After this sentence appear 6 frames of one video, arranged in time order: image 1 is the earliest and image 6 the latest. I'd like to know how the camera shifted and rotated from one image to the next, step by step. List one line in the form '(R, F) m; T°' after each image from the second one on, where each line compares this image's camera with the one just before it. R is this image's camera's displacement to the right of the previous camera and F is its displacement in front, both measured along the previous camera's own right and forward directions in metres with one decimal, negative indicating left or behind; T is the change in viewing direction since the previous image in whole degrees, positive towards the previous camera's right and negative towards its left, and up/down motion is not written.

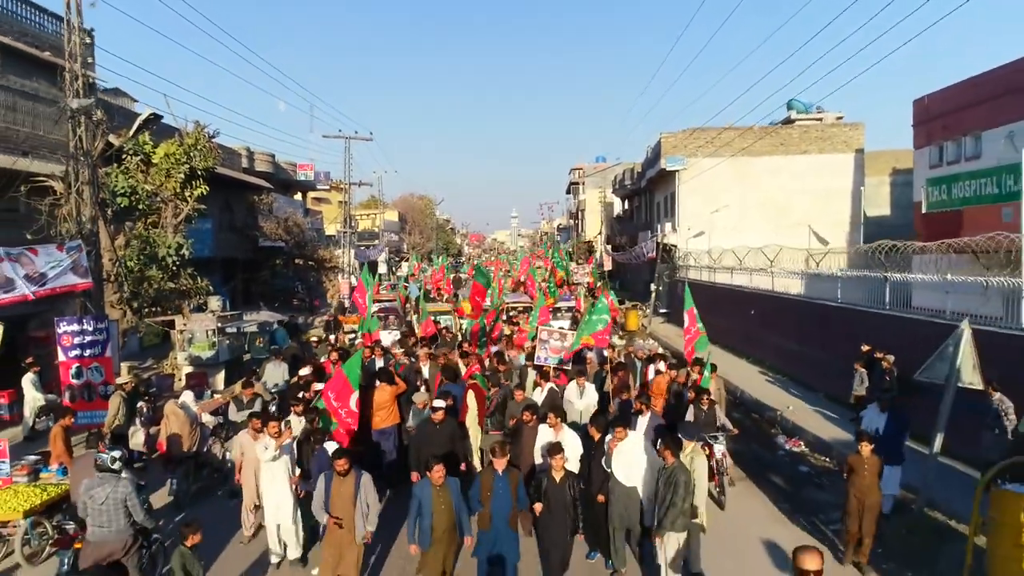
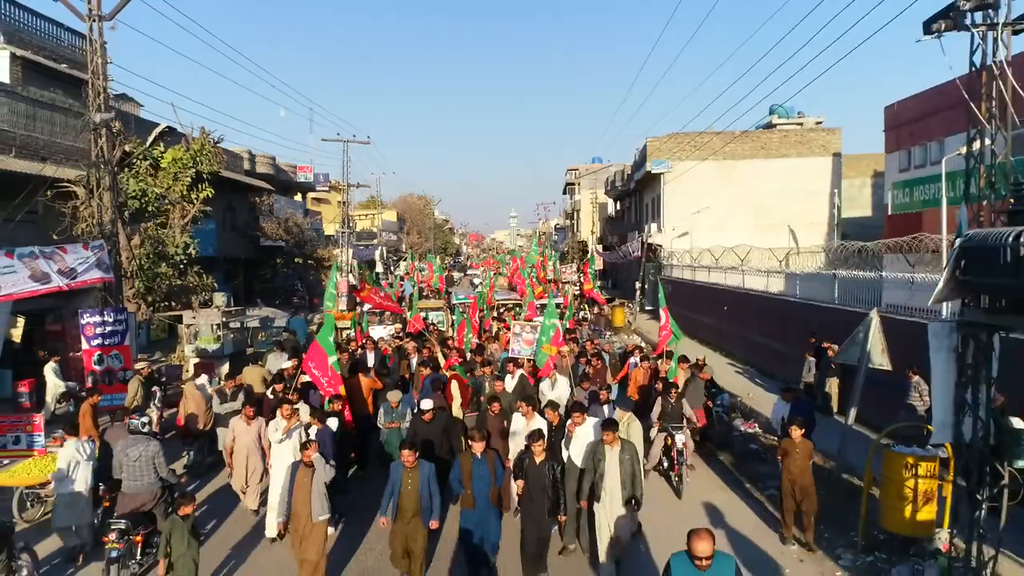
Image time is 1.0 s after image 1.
(+0.3, -1.3) m; 0°
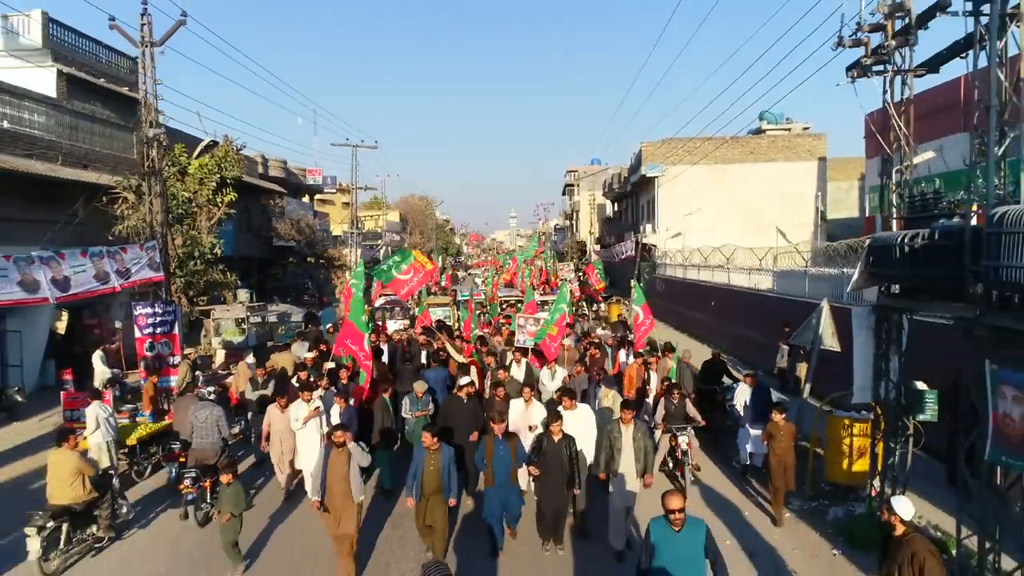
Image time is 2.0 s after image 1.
(-0.1, -1.6) m; 0°
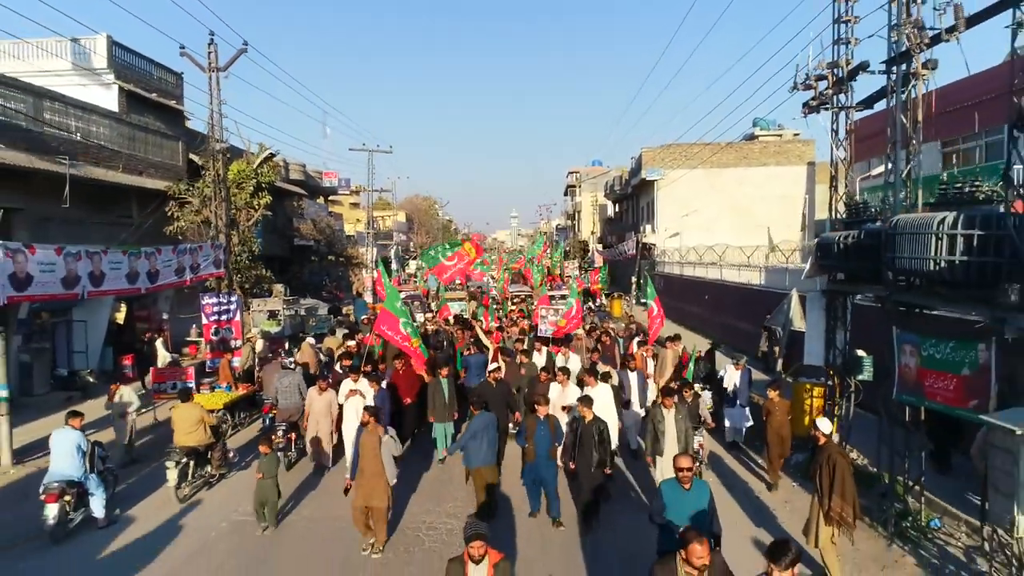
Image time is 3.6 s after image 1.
(-0.3, -2.2) m; 0°
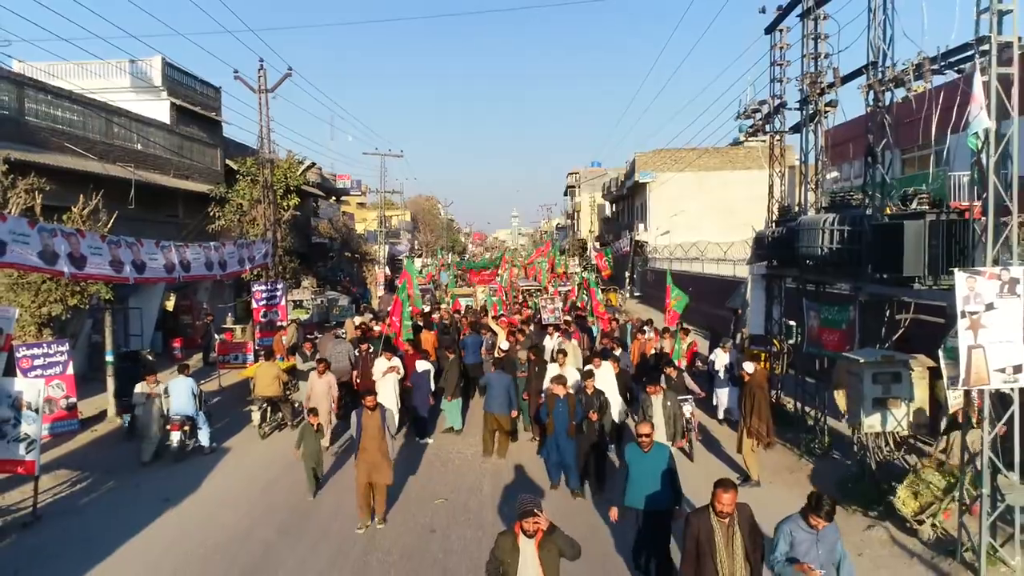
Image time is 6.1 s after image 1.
(-0.1, -2.8) m; 0°
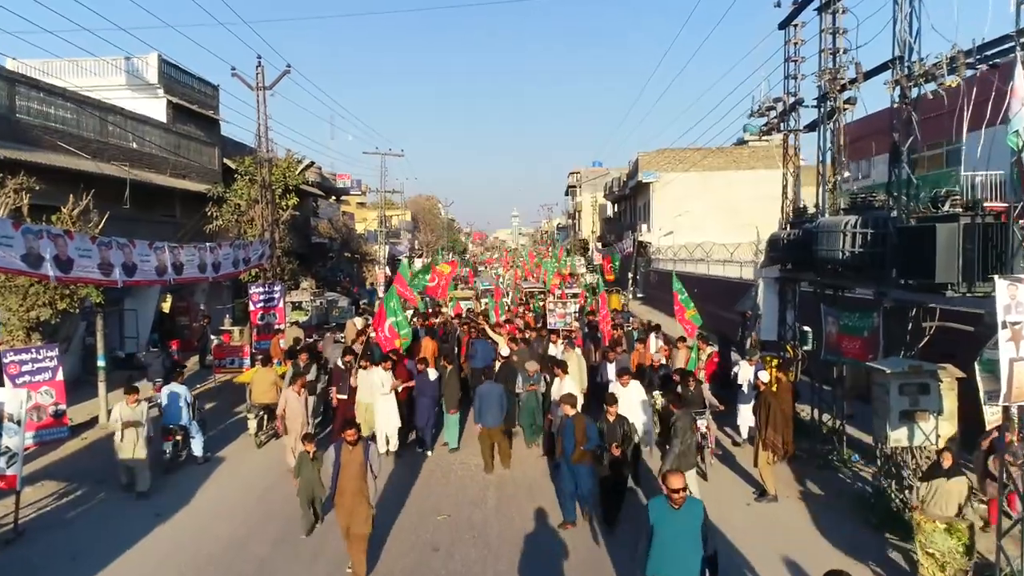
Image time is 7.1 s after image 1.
(-0.1, +0.4) m; 0°
